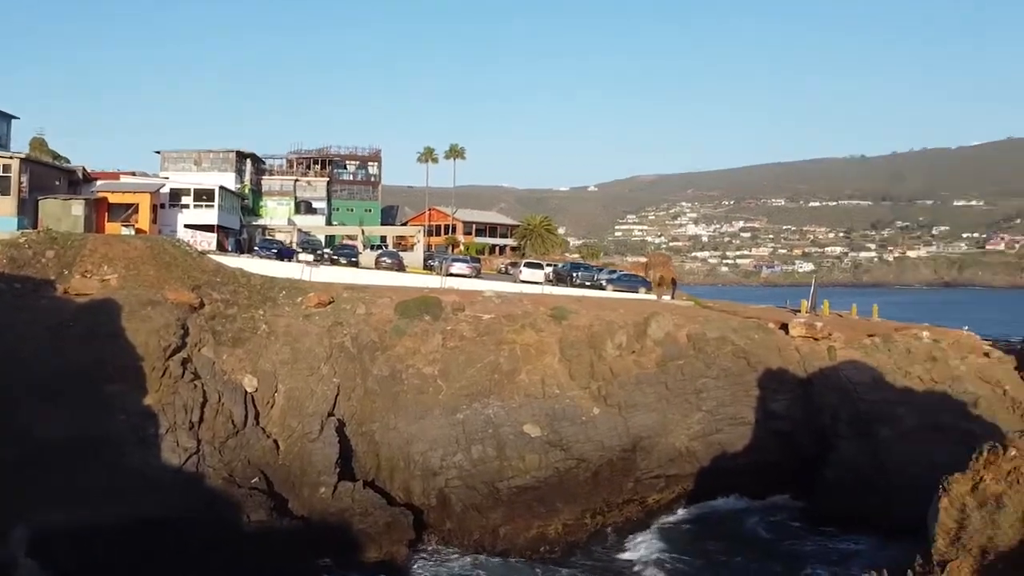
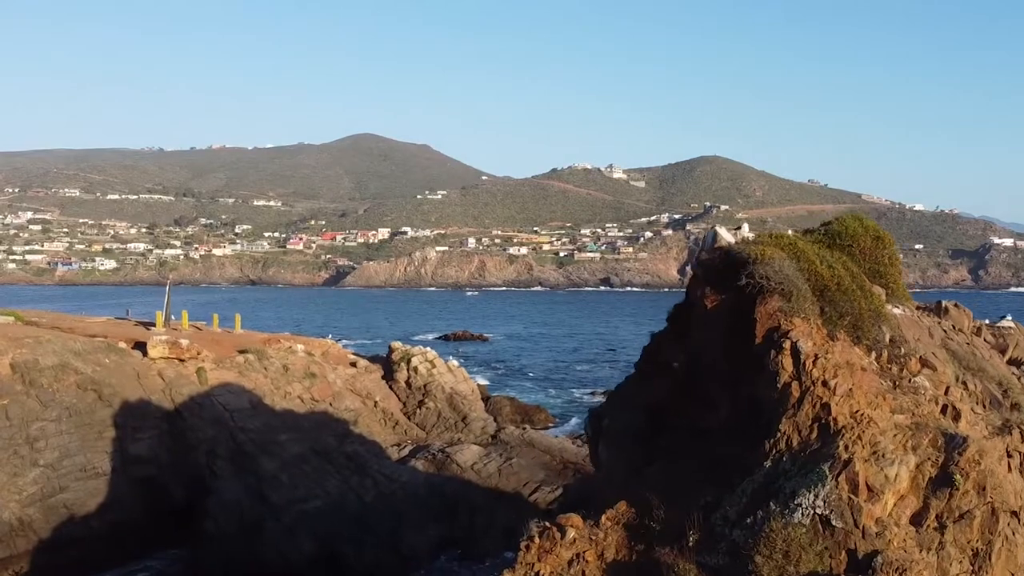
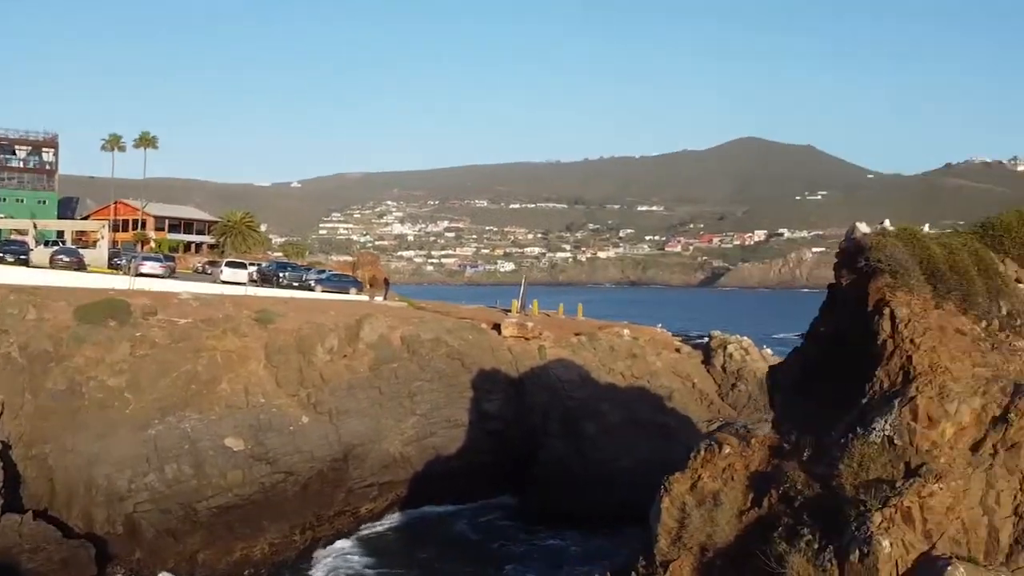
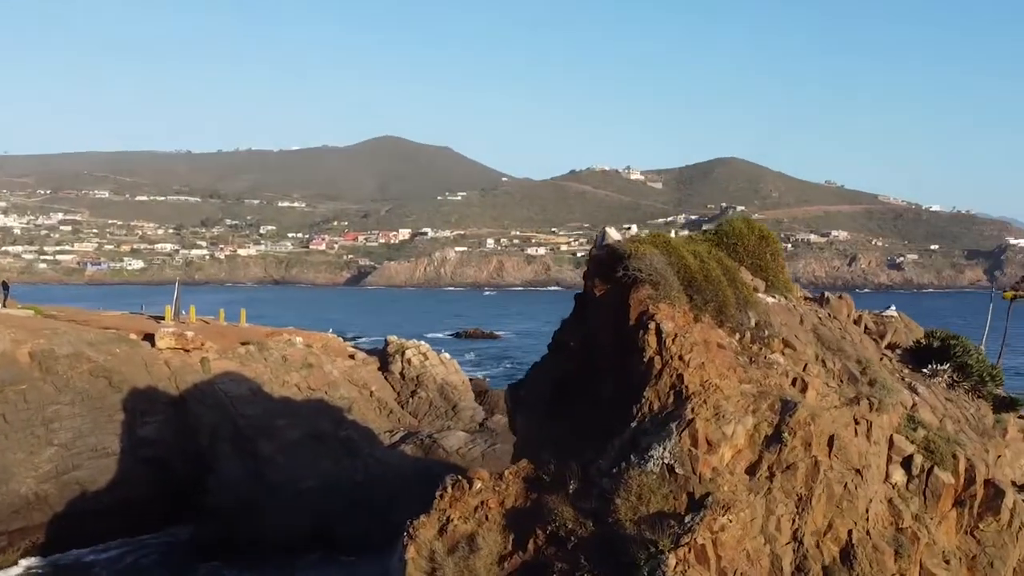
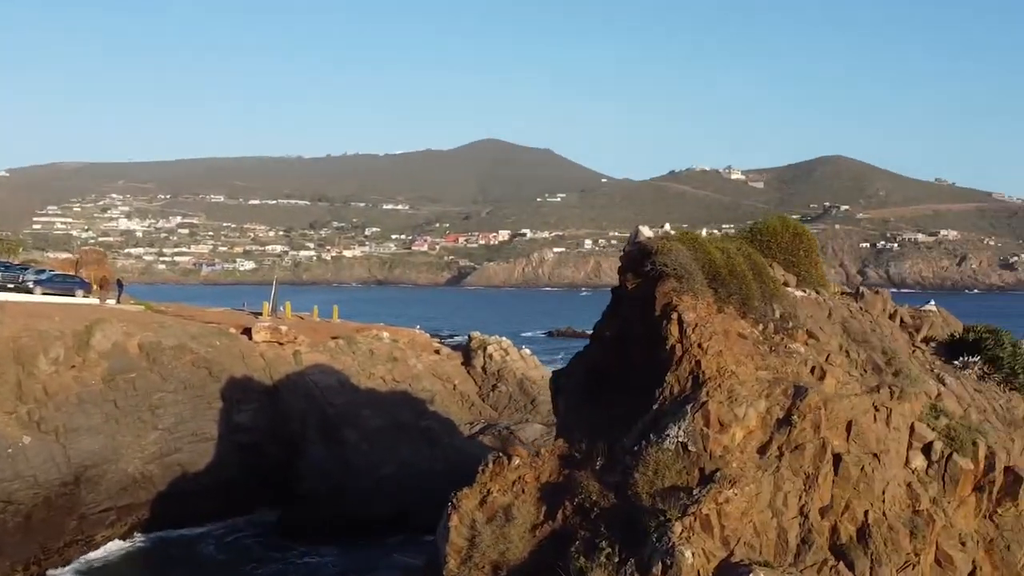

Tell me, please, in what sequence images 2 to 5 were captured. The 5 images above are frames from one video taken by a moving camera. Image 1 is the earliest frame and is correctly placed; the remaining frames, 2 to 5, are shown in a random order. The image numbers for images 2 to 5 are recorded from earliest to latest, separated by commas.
3, 5, 4, 2
